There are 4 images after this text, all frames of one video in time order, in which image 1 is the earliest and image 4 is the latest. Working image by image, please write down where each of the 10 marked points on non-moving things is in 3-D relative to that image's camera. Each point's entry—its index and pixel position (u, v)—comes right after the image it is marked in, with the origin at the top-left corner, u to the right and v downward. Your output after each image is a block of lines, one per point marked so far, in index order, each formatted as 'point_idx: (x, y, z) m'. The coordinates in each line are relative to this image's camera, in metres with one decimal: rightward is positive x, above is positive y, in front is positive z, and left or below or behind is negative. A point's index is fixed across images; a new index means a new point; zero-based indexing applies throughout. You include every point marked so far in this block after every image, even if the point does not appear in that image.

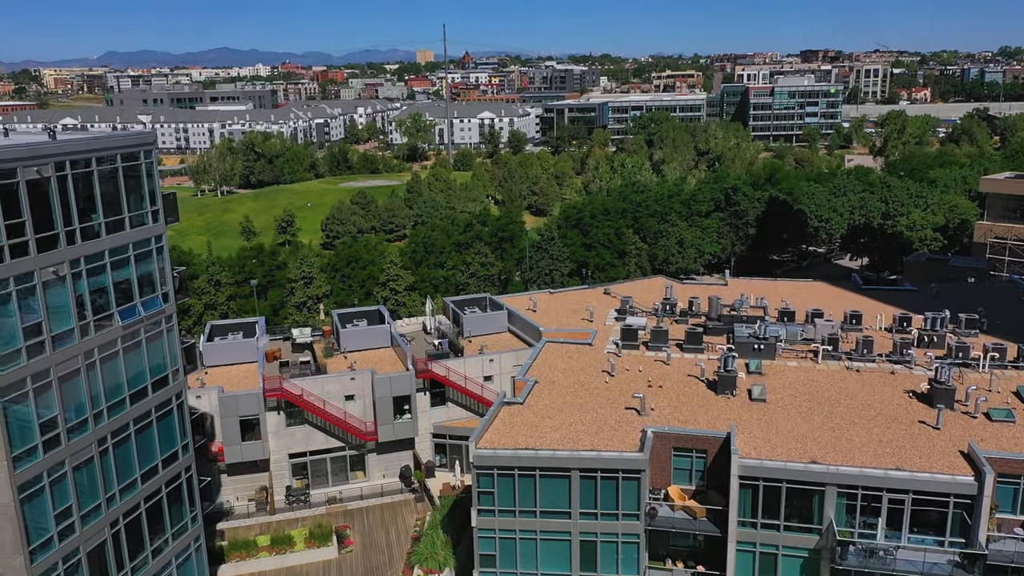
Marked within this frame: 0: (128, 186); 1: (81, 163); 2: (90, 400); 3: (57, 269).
0: (-6.7, +1.8, +14.3) m
1: (-6.9, +2.0, +13.1) m
2: (-7.0, -1.9, +13.5) m
3: (-7.1, +0.3, +12.7) m
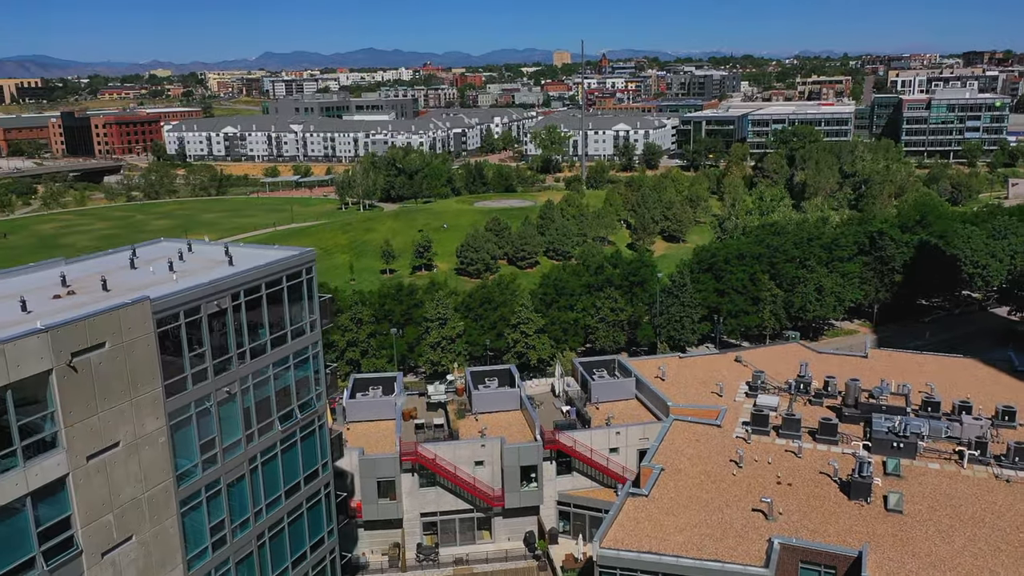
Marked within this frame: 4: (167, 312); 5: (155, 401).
0: (-4.2, -0.3, +15.6) m
1: (-4.6, 0.0, +14.5) m
2: (-4.8, -3.9, +14.9) m
3: (-4.9, -1.7, +14.1) m
4: (-5.4, -0.4, +12.7) m
5: (-5.5, -1.7, +12.5) m
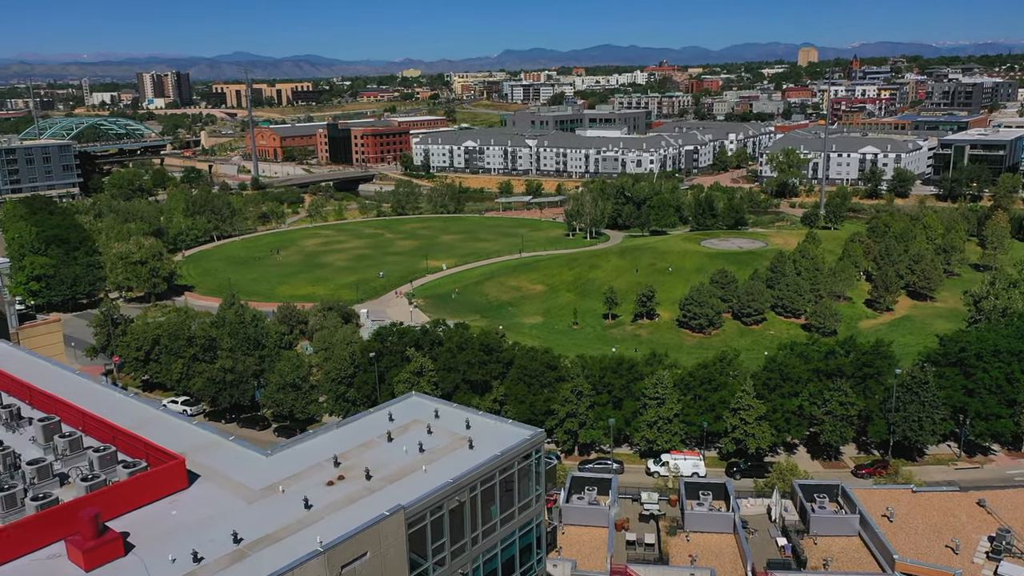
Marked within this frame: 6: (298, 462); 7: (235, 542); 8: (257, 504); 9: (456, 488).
0: (+0.2, -4.0, +17.1) m
1: (-0.5, -3.8, +16.1) m
2: (-0.8, -7.6, +16.6) m
3: (-0.9, -5.4, +15.9) m
4: (-1.7, -4.0, +14.6) m
5: (-1.9, -5.4, +14.5) m
6: (-4.3, -3.5, +16.4) m
7: (-4.5, -4.2, +13.4) m
8: (-4.6, -3.9, +14.8) m
9: (-1.0, -3.7, +15.3) m
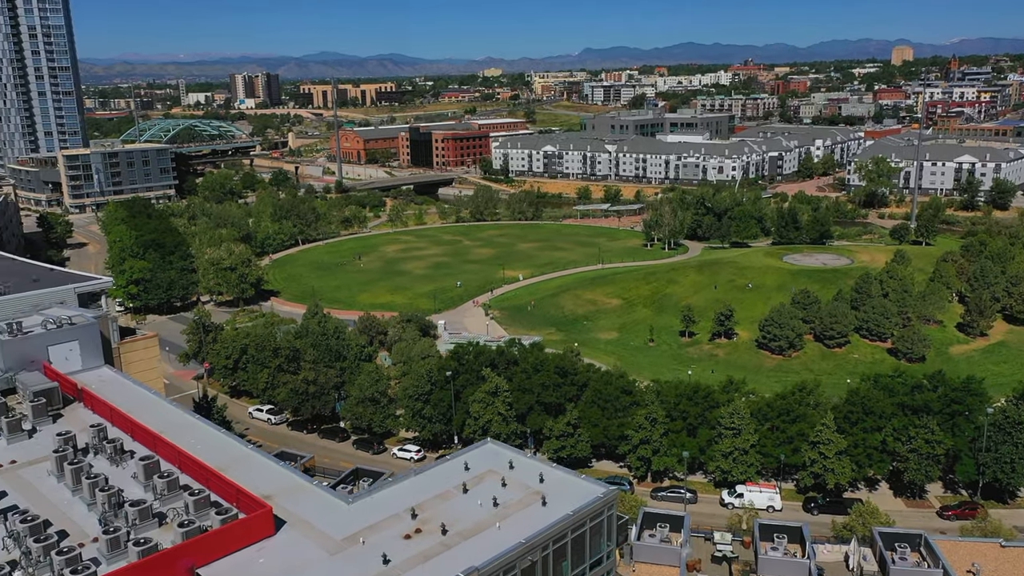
0: (+1.7, -5.3, +17.3) m
1: (+1.0, -5.0, +16.4) m
2: (+0.6, -8.8, +16.9) m
3: (+0.4, -6.7, +16.2) m
4: (-0.4, -5.3, +15.0) m
5: (-0.7, -6.6, +14.9) m
6: (-2.8, -4.6, +17.0) m
7: (-3.3, -5.3, +14.1) m
8: (-3.3, -5.1, +15.5) m
9: (+0.3, -5.0, +15.6) m
